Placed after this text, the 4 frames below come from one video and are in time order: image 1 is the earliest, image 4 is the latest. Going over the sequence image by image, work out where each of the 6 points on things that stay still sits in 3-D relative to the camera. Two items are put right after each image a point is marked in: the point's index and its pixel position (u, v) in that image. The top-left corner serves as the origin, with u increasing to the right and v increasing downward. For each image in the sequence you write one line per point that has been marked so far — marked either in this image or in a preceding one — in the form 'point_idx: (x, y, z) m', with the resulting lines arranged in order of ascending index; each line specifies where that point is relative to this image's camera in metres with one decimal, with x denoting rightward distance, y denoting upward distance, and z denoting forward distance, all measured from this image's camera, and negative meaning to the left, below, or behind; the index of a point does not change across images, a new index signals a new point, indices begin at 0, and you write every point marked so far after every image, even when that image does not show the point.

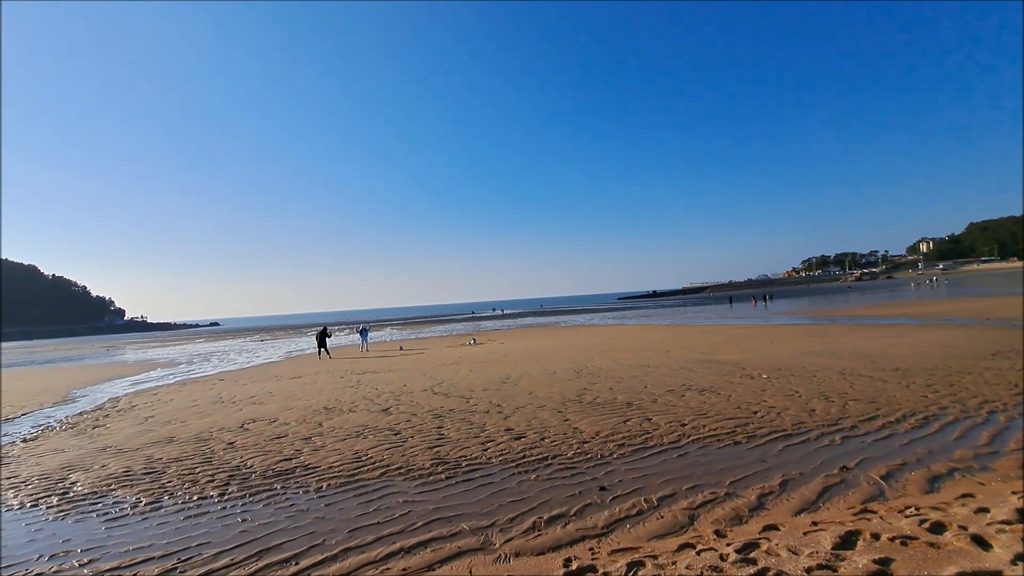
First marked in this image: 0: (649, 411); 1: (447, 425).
0: (+2.3, -2.1, +8.6) m
1: (-1.1, -2.3, +8.7) m
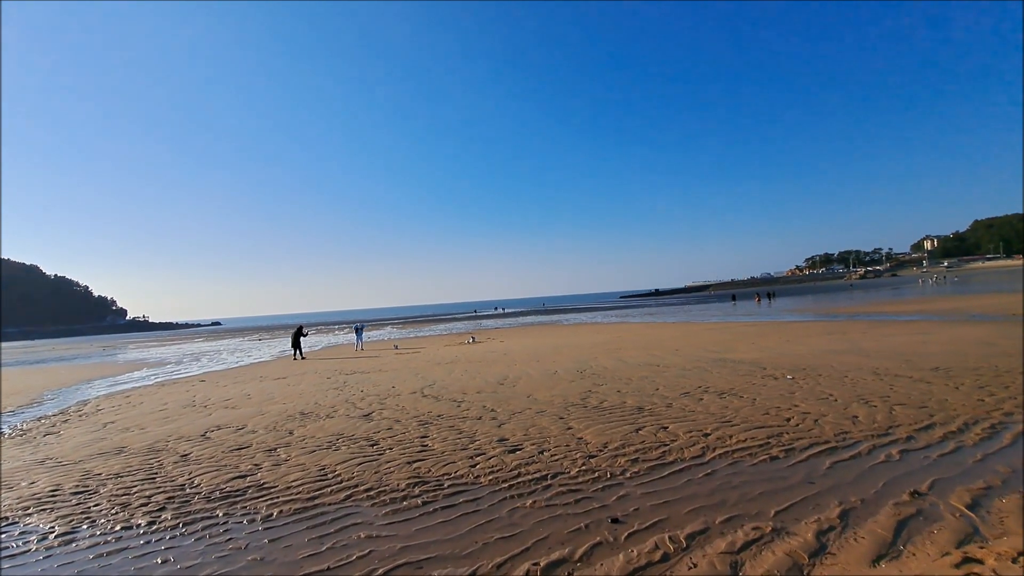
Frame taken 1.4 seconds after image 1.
0: (+2.2, -1.9, +7.5) m
1: (-1.2, -2.2, +7.6) m
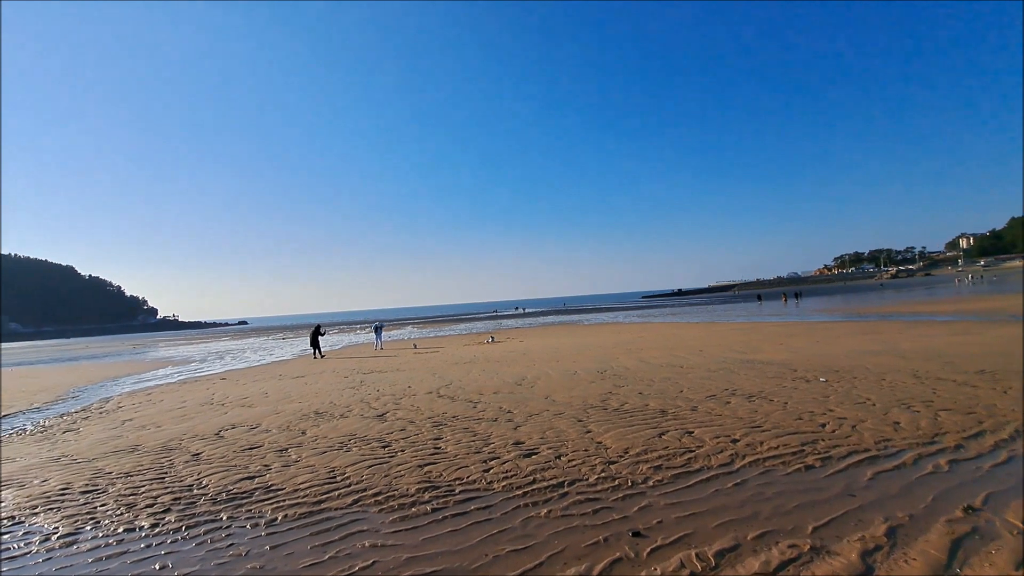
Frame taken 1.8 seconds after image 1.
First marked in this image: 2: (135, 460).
0: (+2.4, -1.9, +7.1) m
1: (-1.0, -2.1, +7.4) m
2: (-5.5, -2.5, +7.4) m
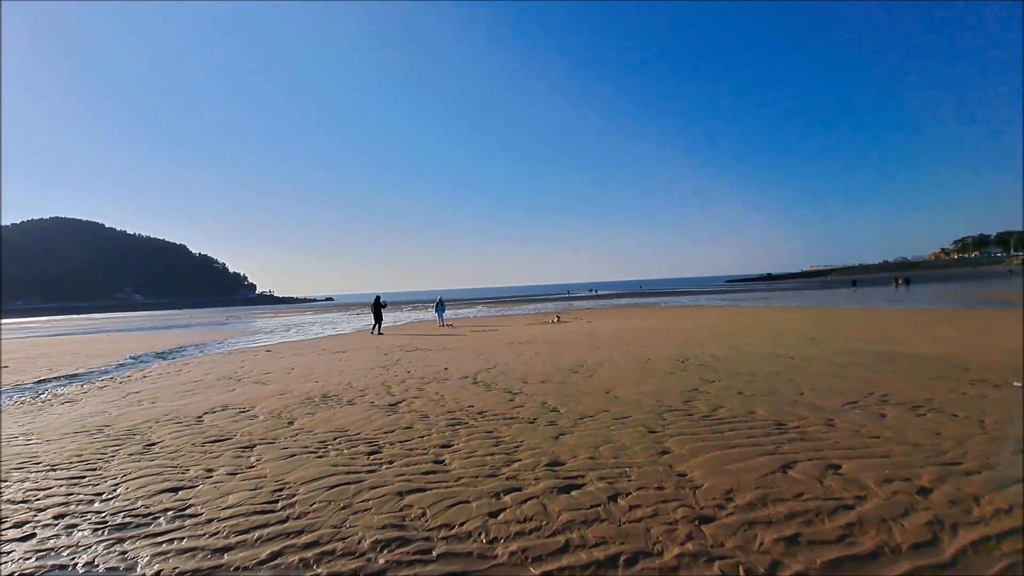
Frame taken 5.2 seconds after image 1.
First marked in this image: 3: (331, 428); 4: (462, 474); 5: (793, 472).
0: (+2.8, -1.4, +4.5) m
1: (-0.6, -1.6, +5.3) m
2: (-5.0, -1.9, +6.0) m
3: (-2.2, -1.7, +6.2) m
4: (-0.4, -1.6, +4.4) m
5: (+2.2, -1.4, +4.0) m
